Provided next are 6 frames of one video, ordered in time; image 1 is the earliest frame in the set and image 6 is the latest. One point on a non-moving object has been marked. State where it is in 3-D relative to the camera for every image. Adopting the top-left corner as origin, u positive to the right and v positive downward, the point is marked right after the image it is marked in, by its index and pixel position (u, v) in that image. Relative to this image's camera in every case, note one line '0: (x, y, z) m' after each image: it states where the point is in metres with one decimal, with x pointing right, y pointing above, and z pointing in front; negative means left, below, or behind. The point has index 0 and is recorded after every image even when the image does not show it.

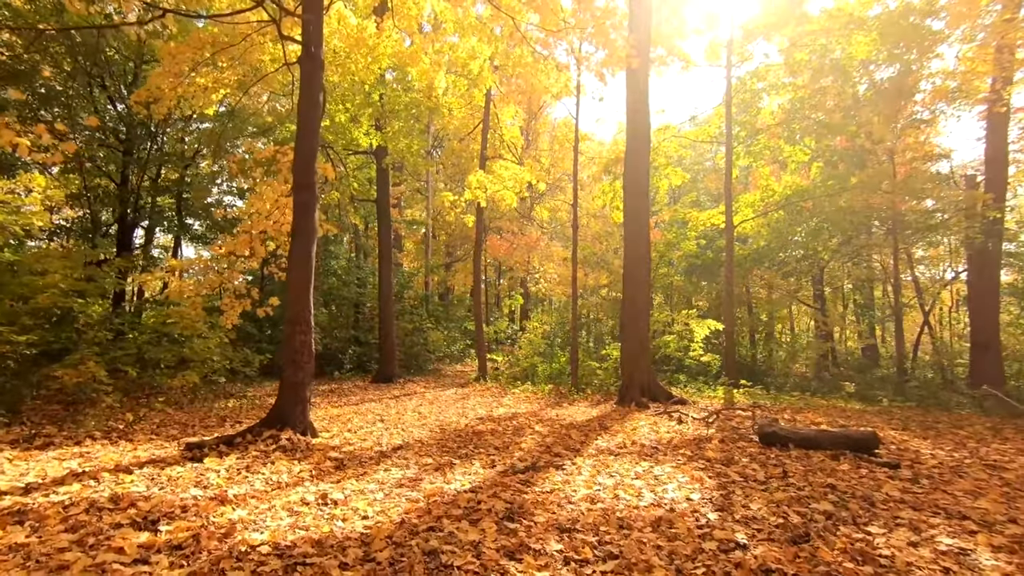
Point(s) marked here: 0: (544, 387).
0: (+0.7, -2.2, +11.8) m
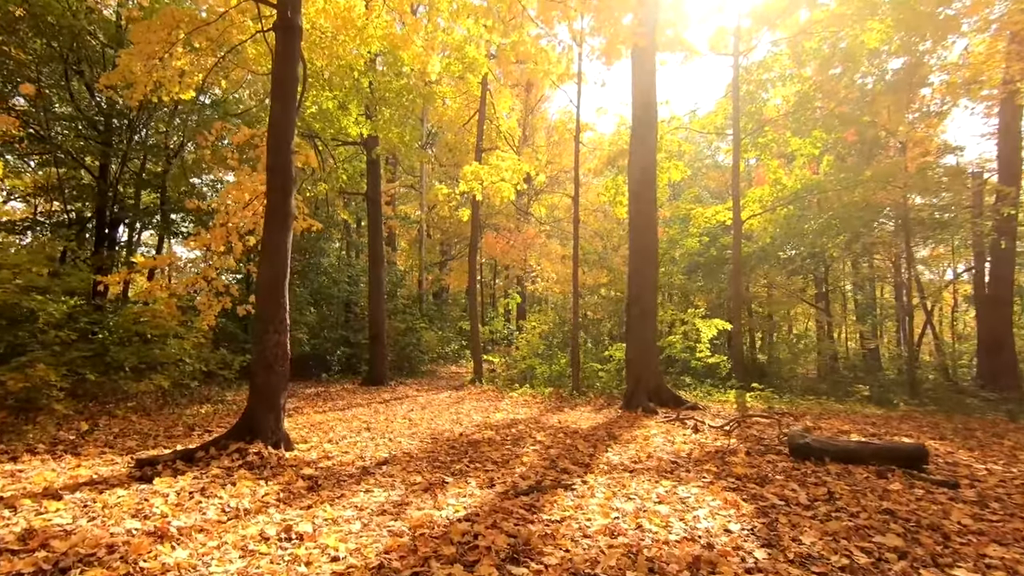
0: (+0.7, -2.1, +11.1) m
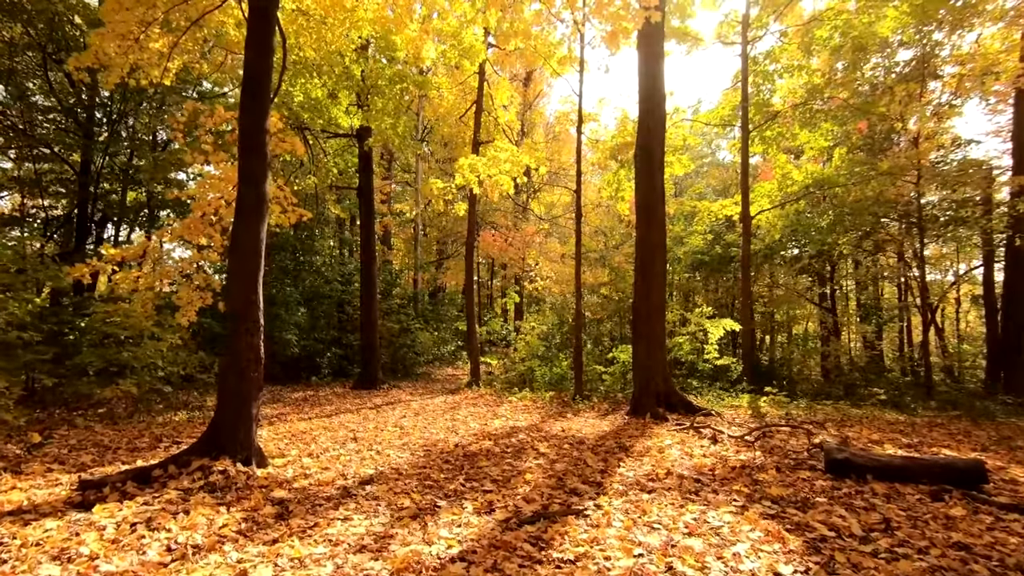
0: (+0.7, -2.1, +10.6) m
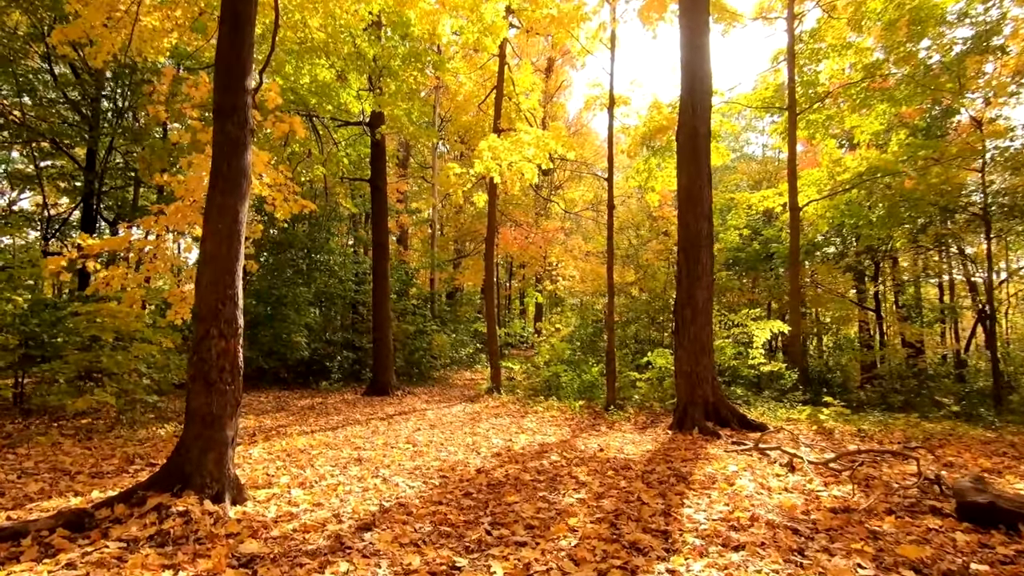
0: (+1.1, -2.0, +9.6) m
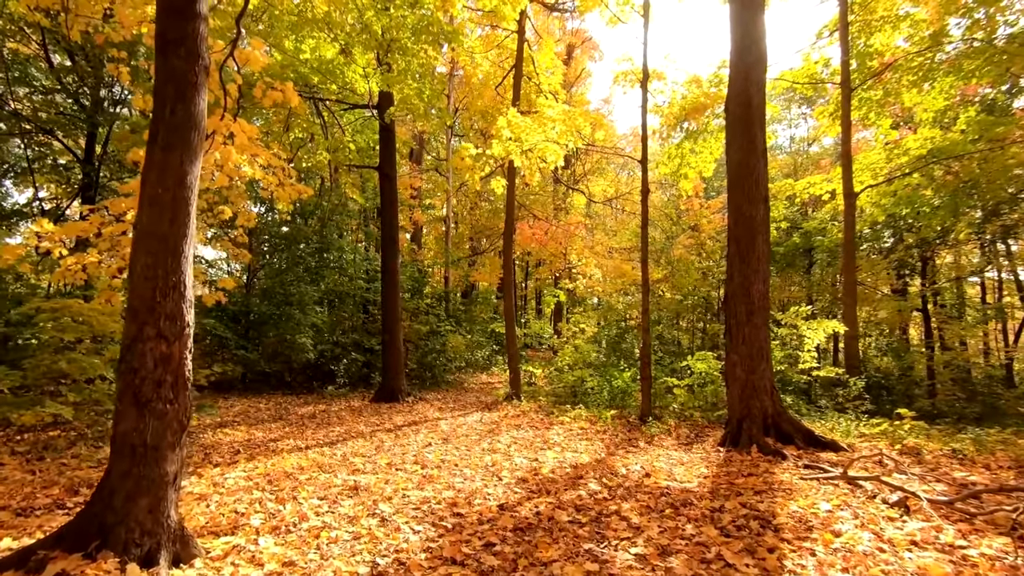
0: (+1.4, -2.0, +8.6) m
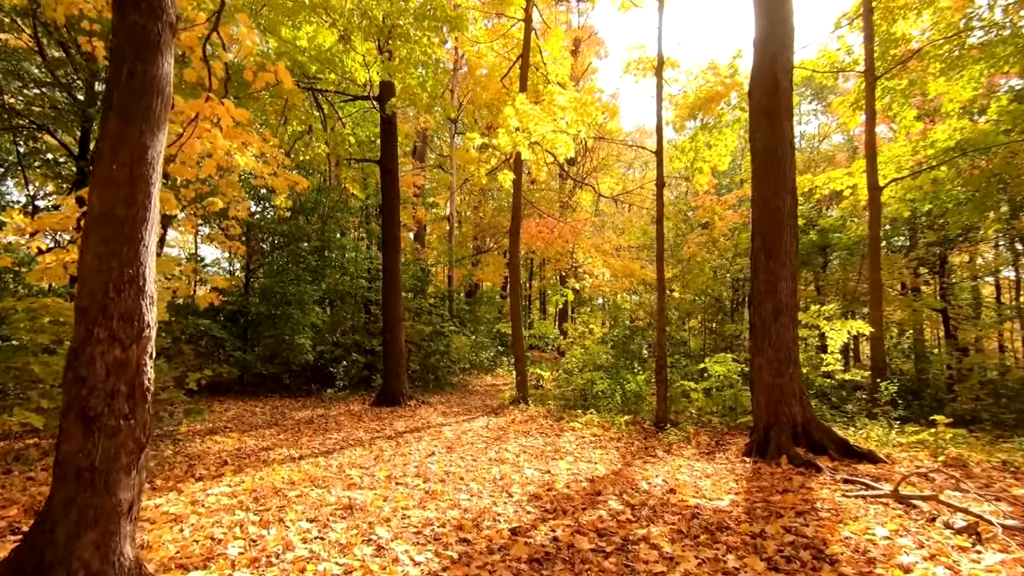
0: (+1.6, -2.0, +8.2) m
